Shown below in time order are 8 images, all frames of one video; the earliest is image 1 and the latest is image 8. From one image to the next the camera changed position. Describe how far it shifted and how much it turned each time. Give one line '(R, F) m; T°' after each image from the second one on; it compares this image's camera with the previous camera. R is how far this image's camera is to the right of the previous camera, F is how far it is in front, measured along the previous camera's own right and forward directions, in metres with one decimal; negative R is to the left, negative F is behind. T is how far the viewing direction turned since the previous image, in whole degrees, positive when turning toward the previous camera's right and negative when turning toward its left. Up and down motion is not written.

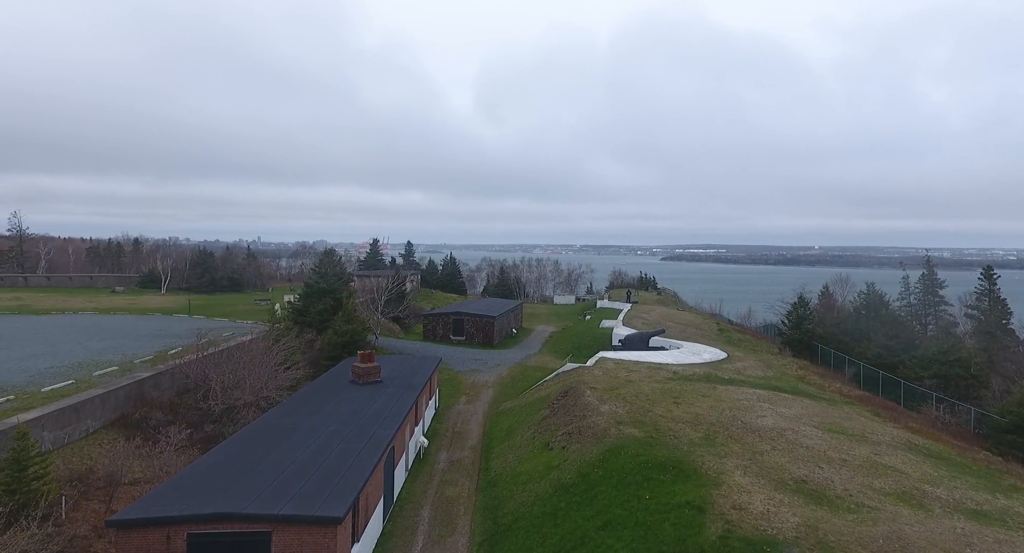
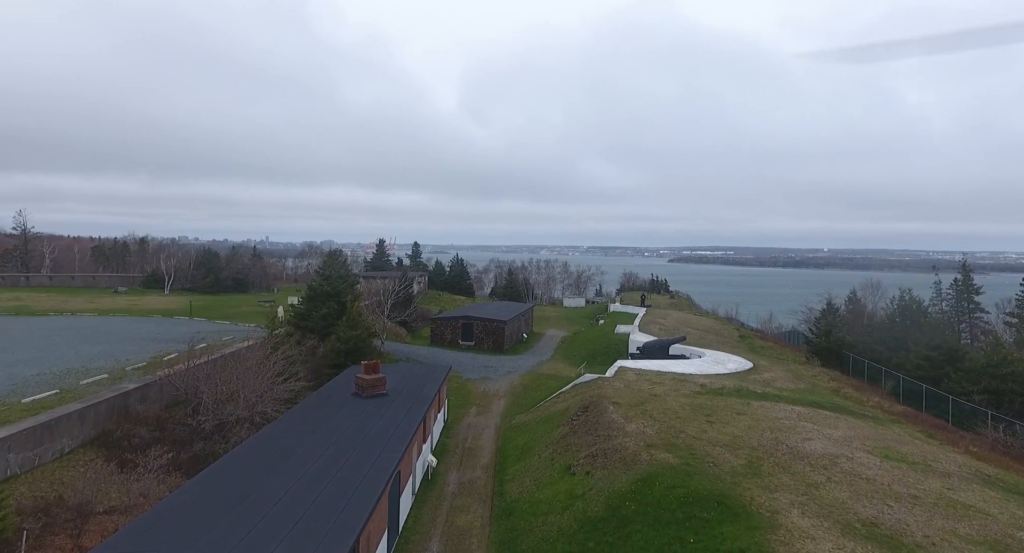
(-0.4, +1.7) m; -1°
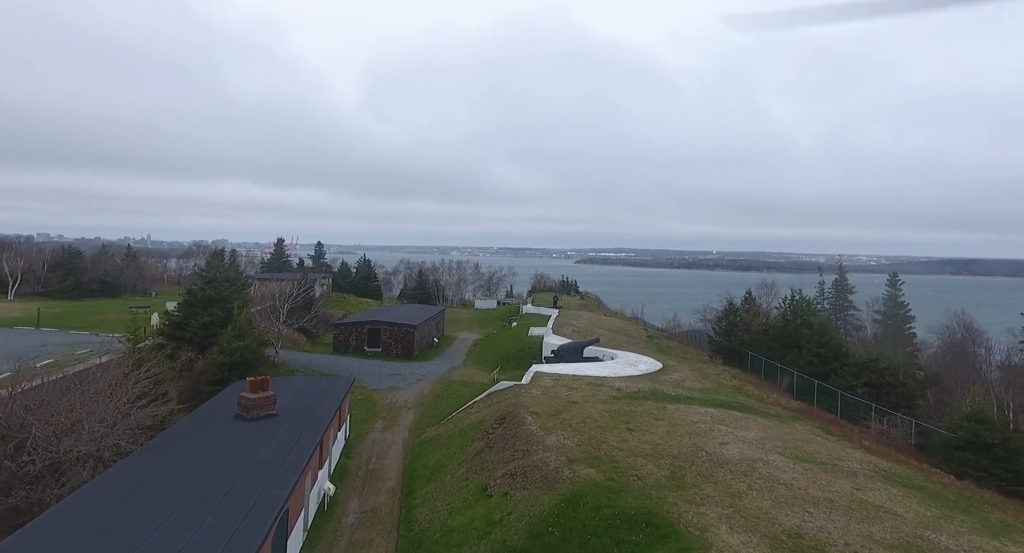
(0.0, +1.4) m; +9°
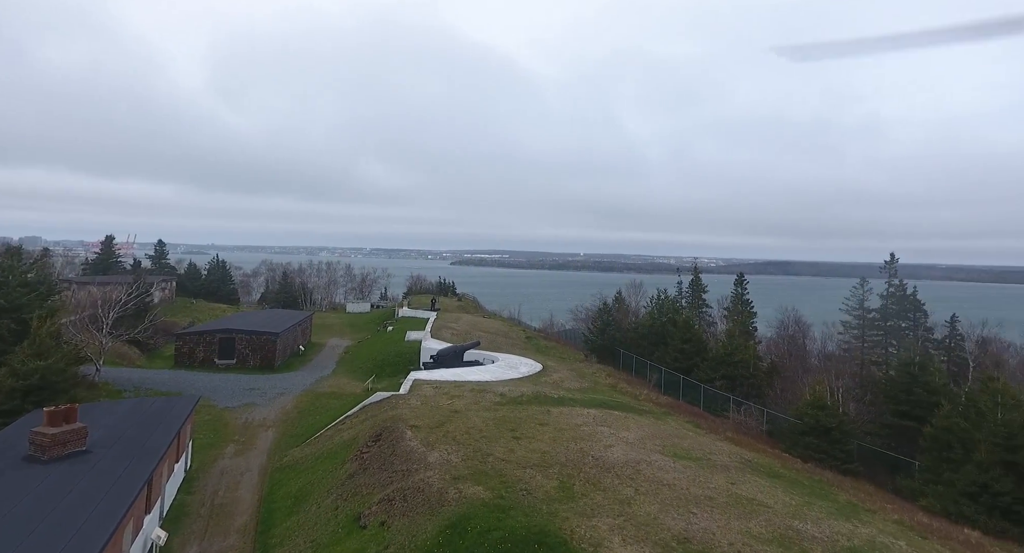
(-0.1, +1.2) m; +13°
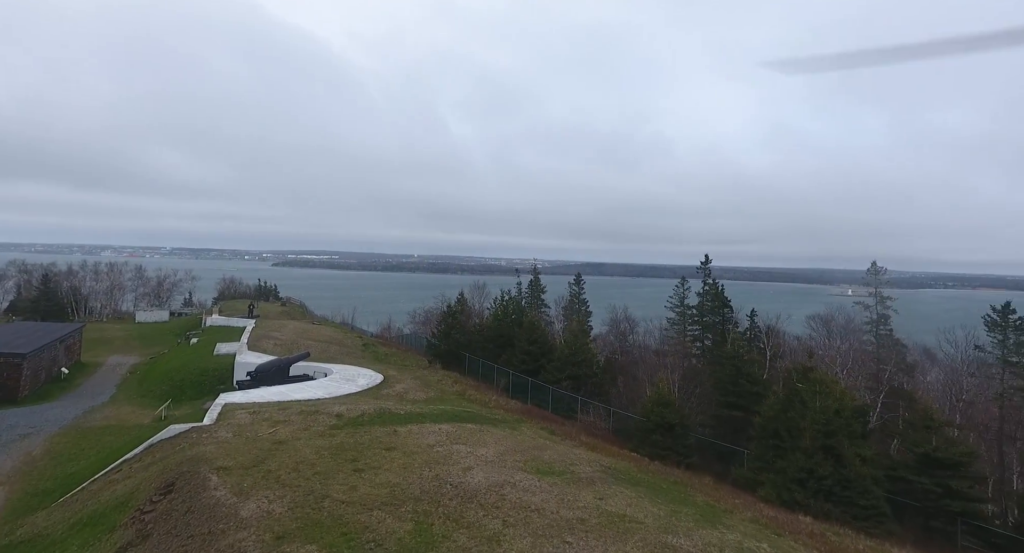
(-0.2, +2.1) m; +17°
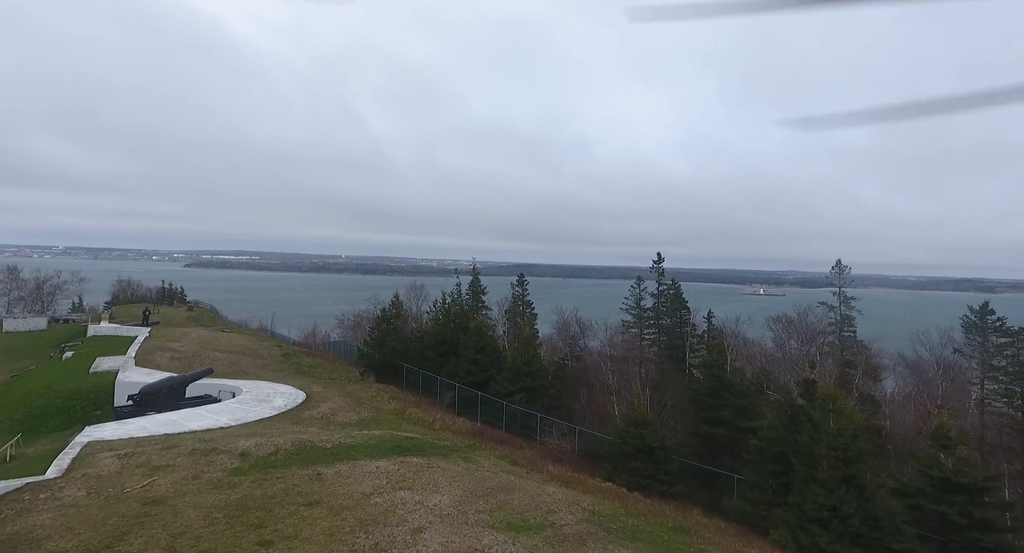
(-0.7, +3.5) m; +7°
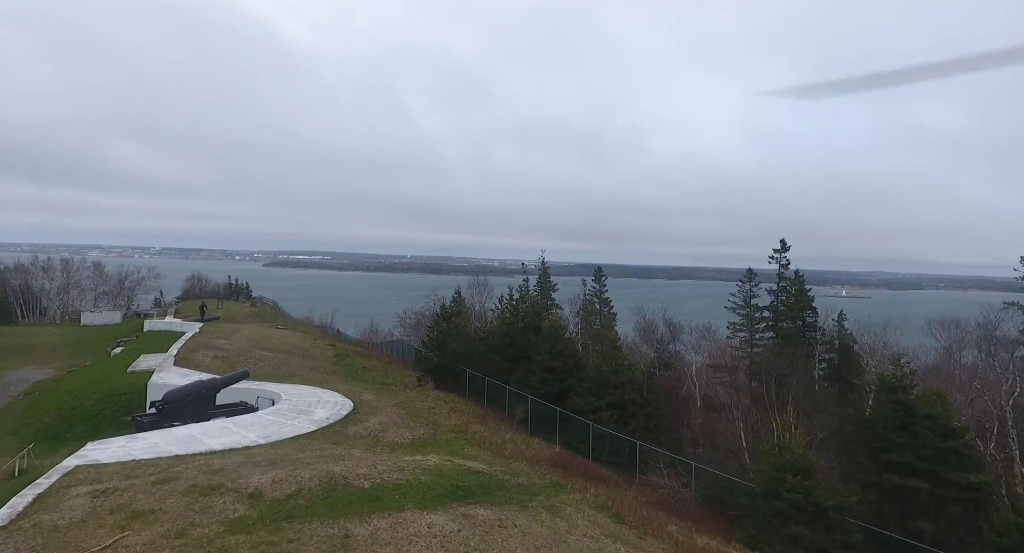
(-0.9, +4.6) m; -7°
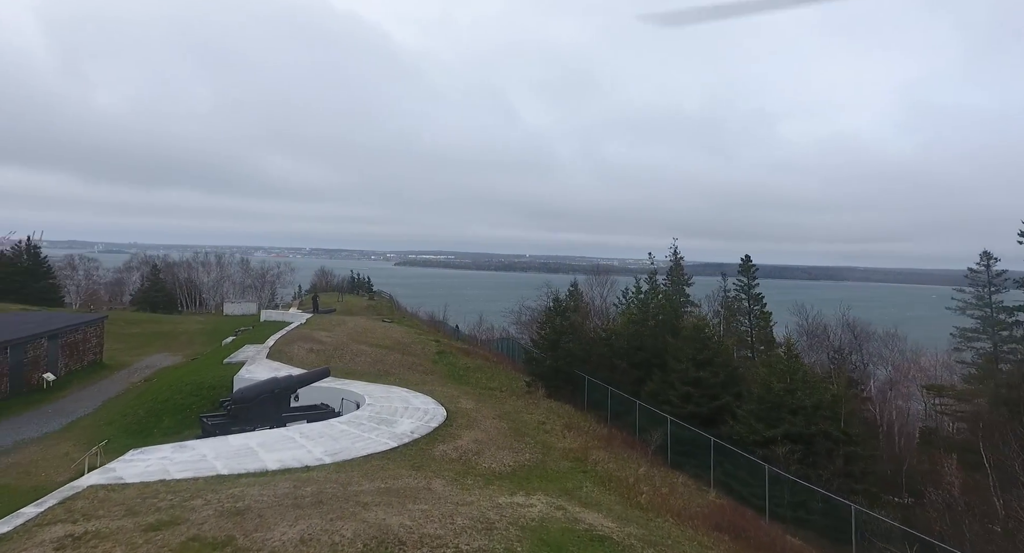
(-0.4, +4.7) m; -13°
